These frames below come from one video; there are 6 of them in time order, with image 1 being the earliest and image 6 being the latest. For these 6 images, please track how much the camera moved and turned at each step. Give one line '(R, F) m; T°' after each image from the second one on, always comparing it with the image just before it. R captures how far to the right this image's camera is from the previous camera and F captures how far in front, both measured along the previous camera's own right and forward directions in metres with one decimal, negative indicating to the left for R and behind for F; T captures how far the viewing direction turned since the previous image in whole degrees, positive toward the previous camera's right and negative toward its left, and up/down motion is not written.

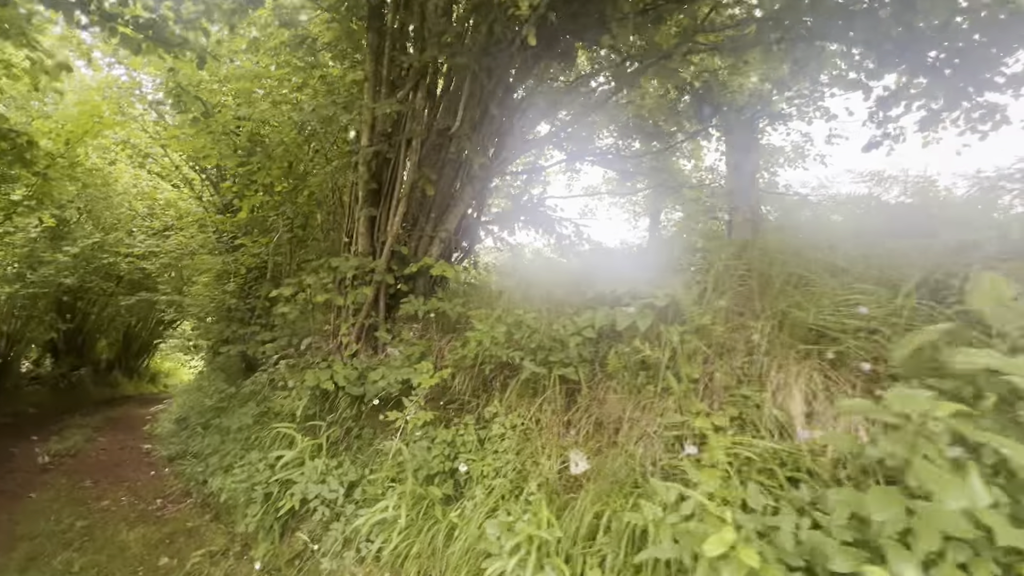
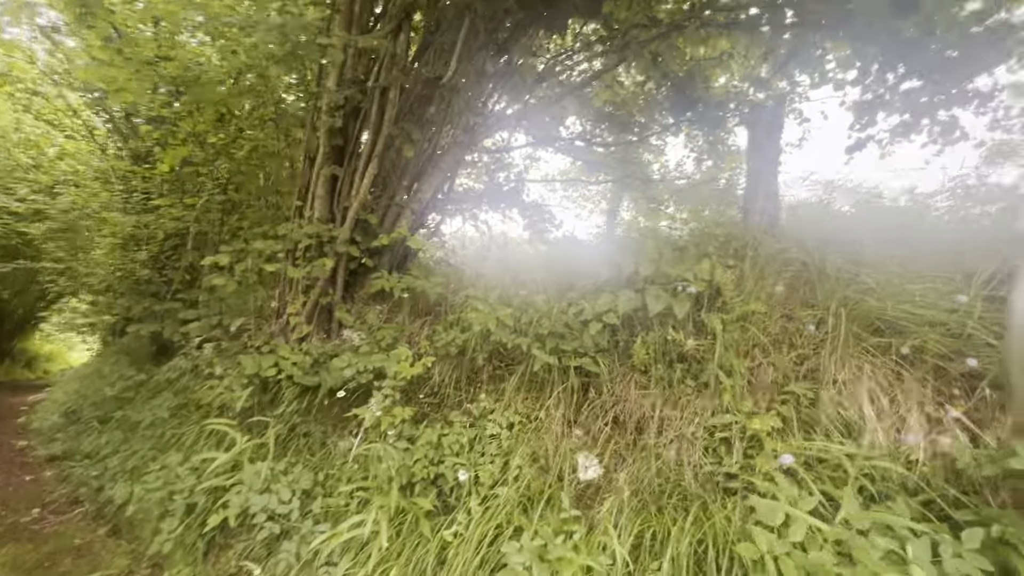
(-0.4, +0.4) m; +8°
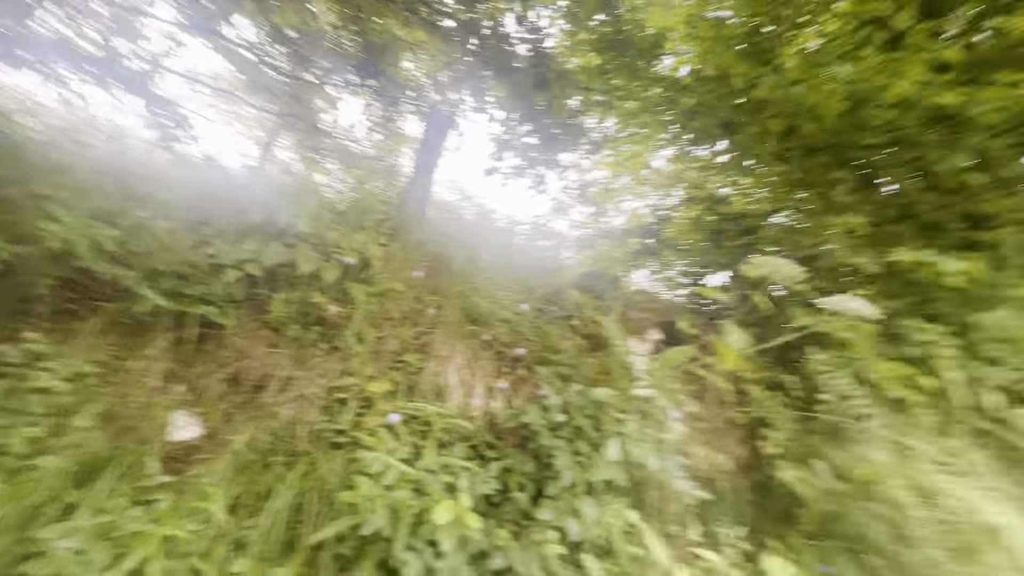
(-0.1, 0.0) m; +43°
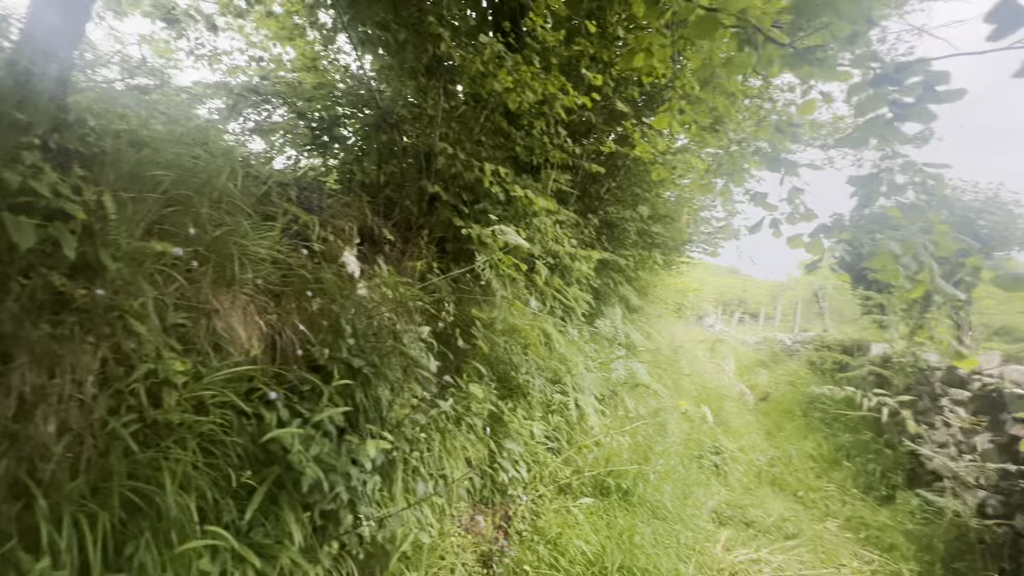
(-1.1, 0.0) m; +53°
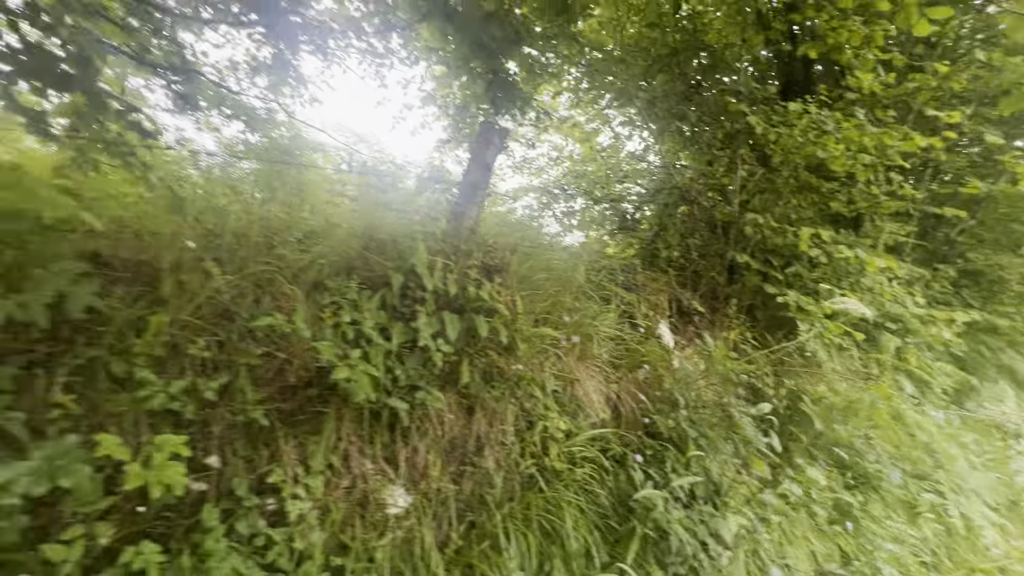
(-0.3, -0.4) m; -32°
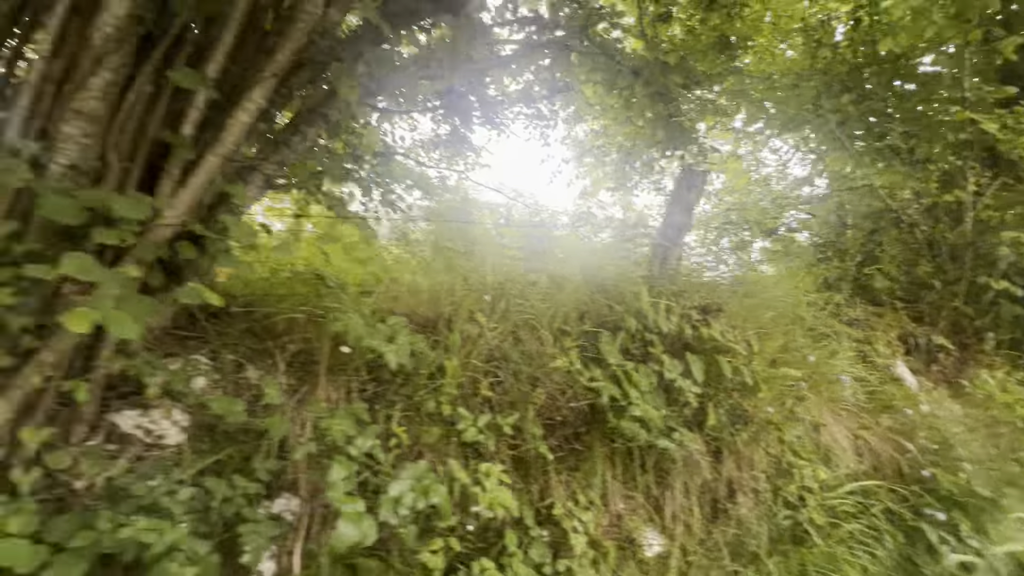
(-0.5, -0.2) m; -15°
